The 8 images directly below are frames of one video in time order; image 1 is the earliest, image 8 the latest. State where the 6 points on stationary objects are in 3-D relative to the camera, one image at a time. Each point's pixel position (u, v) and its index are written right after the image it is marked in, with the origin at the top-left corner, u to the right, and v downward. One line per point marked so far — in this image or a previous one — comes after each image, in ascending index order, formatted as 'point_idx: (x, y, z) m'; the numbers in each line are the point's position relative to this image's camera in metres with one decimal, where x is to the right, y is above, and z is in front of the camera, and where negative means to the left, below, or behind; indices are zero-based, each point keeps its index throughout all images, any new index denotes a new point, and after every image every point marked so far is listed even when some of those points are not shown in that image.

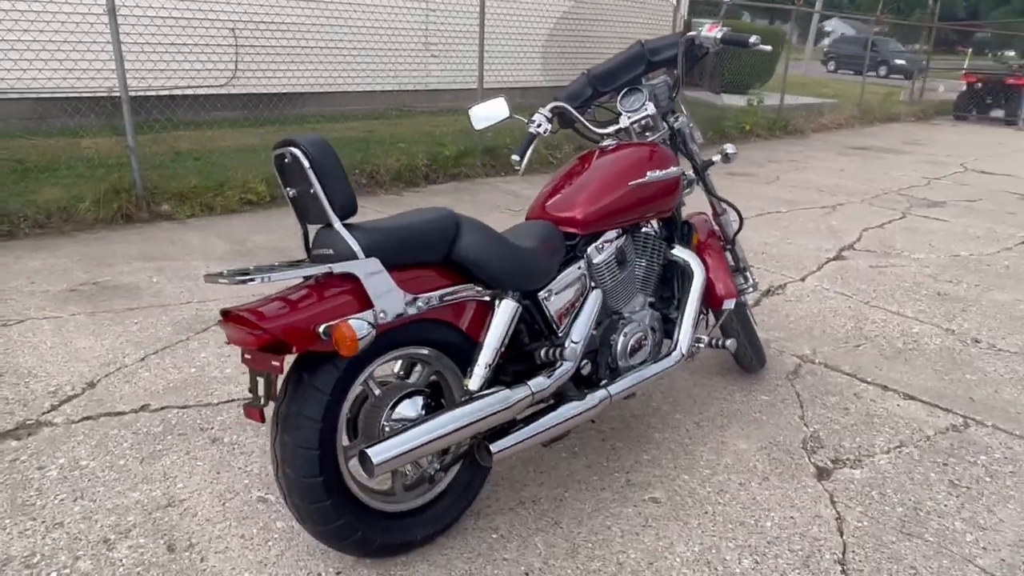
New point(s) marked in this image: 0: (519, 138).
0: (+0.1, +1.8, +8.5) m
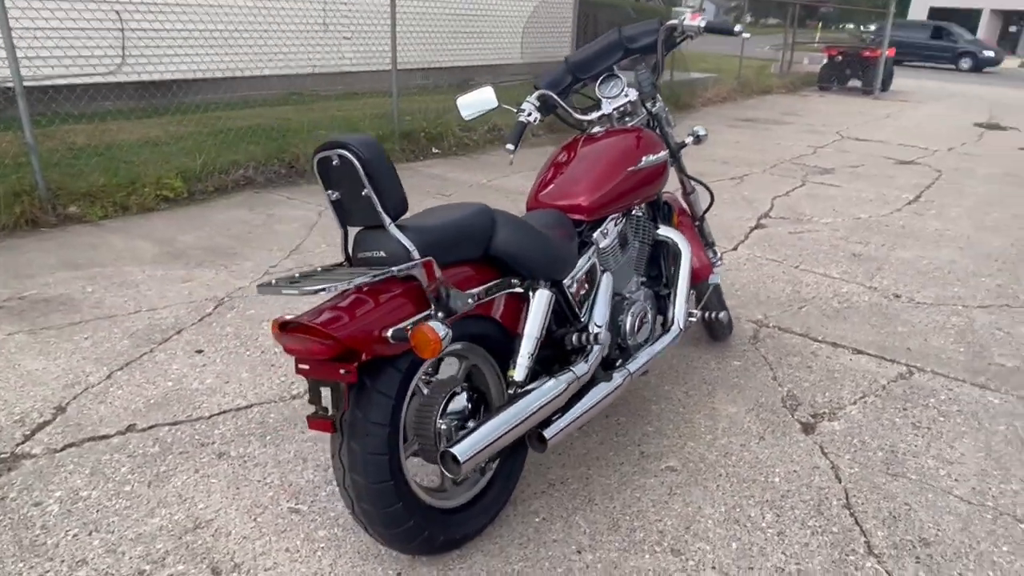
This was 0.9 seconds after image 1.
0: (-0.9, +2.0, +8.5) m
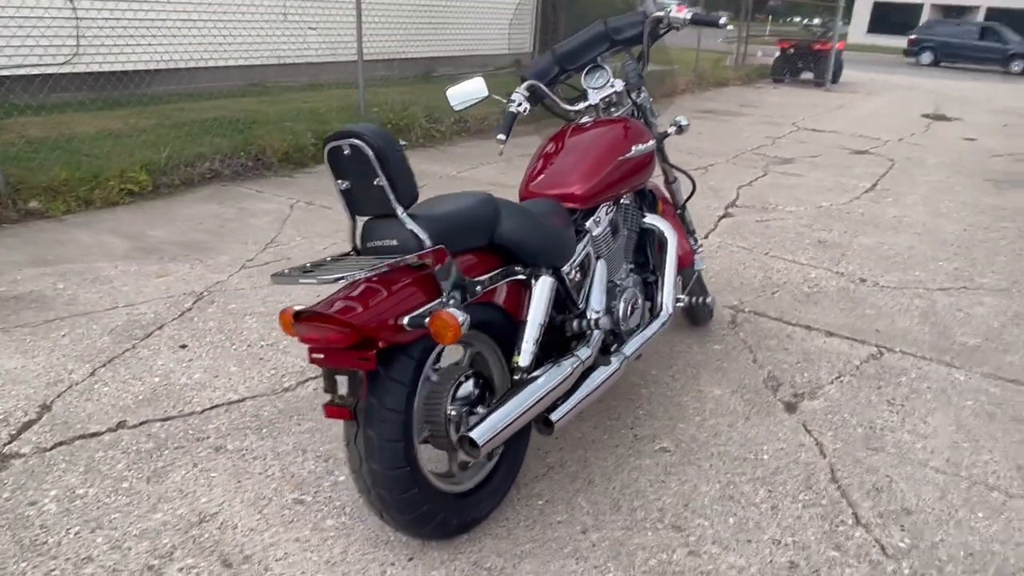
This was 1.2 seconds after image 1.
0: (-1.3, +2.1, +8.4) m
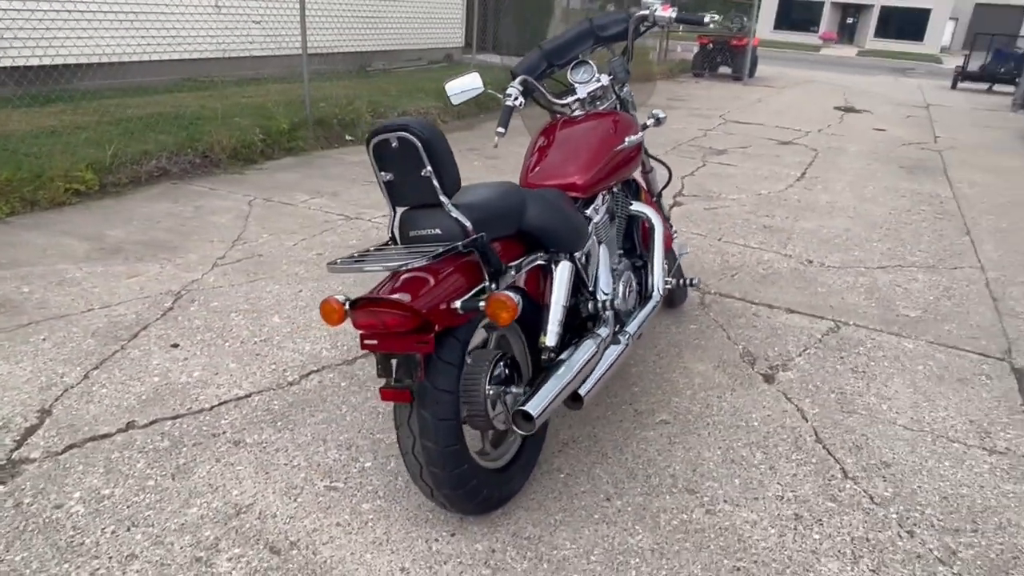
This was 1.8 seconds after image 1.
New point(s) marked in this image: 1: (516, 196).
0: (-1.9, +2.1, +8.4) m
1: (0.0, +0.3, +2.4) m
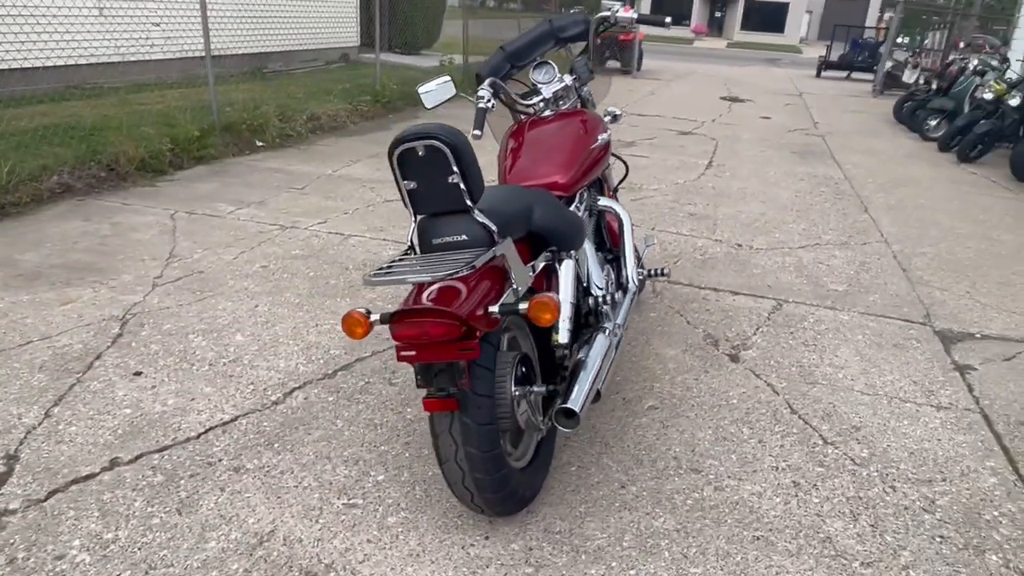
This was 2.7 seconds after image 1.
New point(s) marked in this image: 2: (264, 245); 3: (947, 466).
0: (-2.9, +2.0, +8.0) m
1: (0.0, +0.3, +2.4) m
2: (-1.7, +0.3, +4.9) m
3: (+1.7, -0.7, +2.9) m
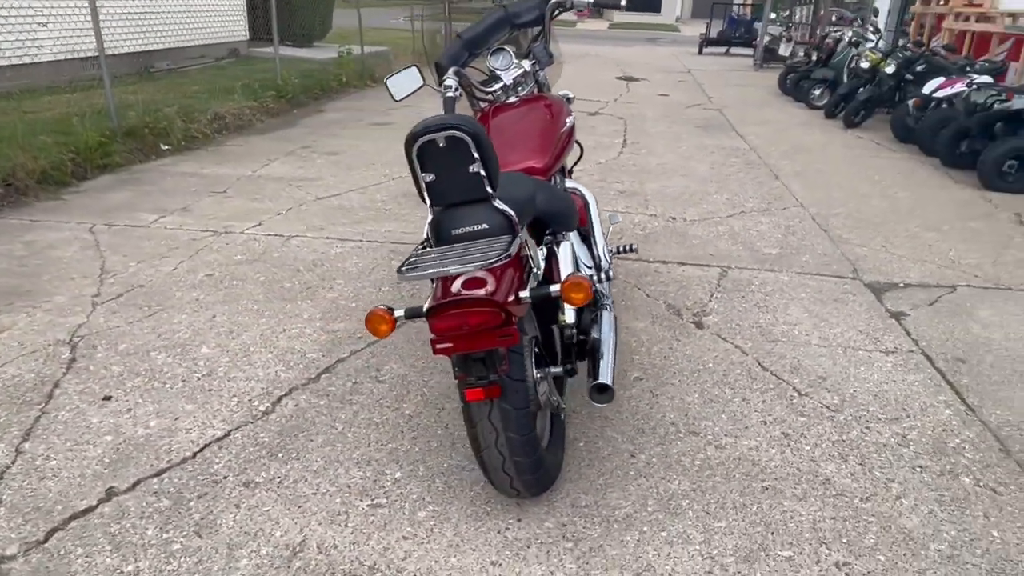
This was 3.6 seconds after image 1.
0: (-3.8, +1.8, +7.6) m
1: (0.0, +0.3, +2.4) m
2: (-2.0, +0.2, +4.7) m
3: (+1.7, -0.5, +3.1) m
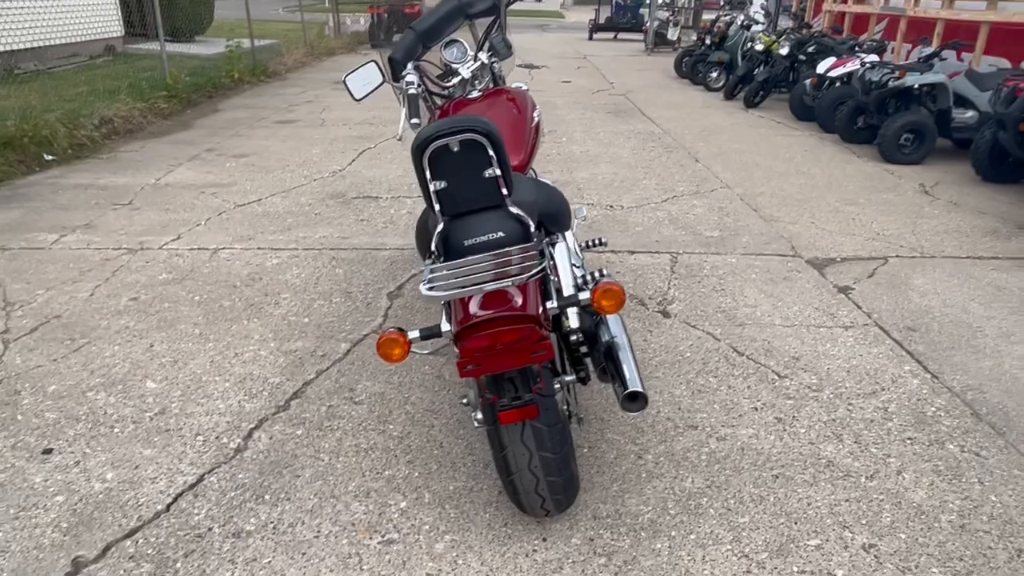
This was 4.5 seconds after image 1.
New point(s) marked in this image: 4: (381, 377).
0: (-4.5, +1.6, +6.8) m
1: (0.0, +0.3, +2.3) m
2: (-2.3, +0.1, +4.2) m
3: (+1.7, -0.4, +3.3) m
4: (-0.6, -0.4, +3.1) m
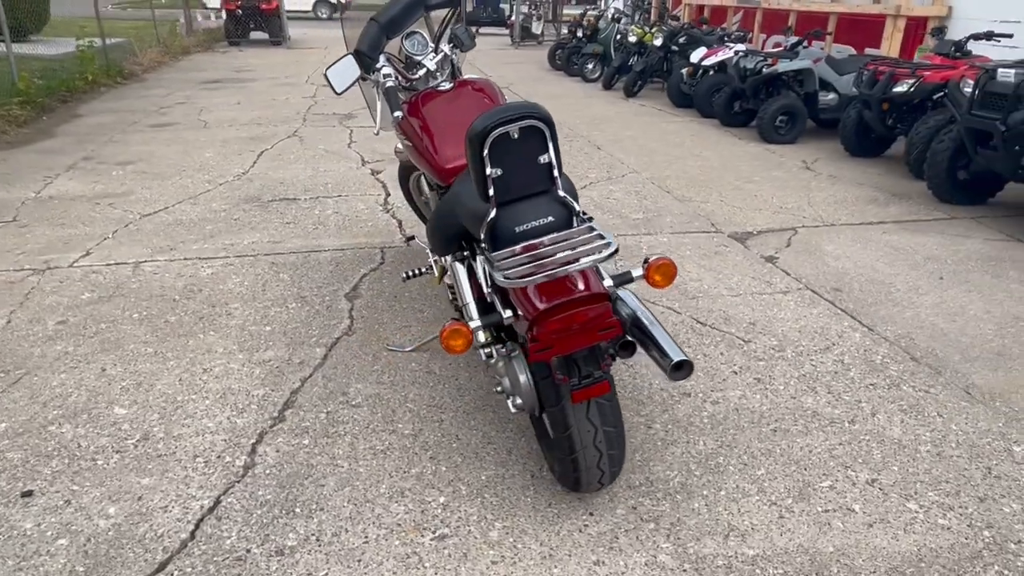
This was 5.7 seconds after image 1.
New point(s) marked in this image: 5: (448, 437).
0: (-5.3, +1.3, +5.9) m
1: (+0.1, +0.4, +2.3) m
2: (-2.5, 0.0, +3.8) m
3: (+1.6, -0.2, +3.6) m
4: (-0.6, -0.4, +3.1) m
5: (-0.2, -0.6, +2.7) m
